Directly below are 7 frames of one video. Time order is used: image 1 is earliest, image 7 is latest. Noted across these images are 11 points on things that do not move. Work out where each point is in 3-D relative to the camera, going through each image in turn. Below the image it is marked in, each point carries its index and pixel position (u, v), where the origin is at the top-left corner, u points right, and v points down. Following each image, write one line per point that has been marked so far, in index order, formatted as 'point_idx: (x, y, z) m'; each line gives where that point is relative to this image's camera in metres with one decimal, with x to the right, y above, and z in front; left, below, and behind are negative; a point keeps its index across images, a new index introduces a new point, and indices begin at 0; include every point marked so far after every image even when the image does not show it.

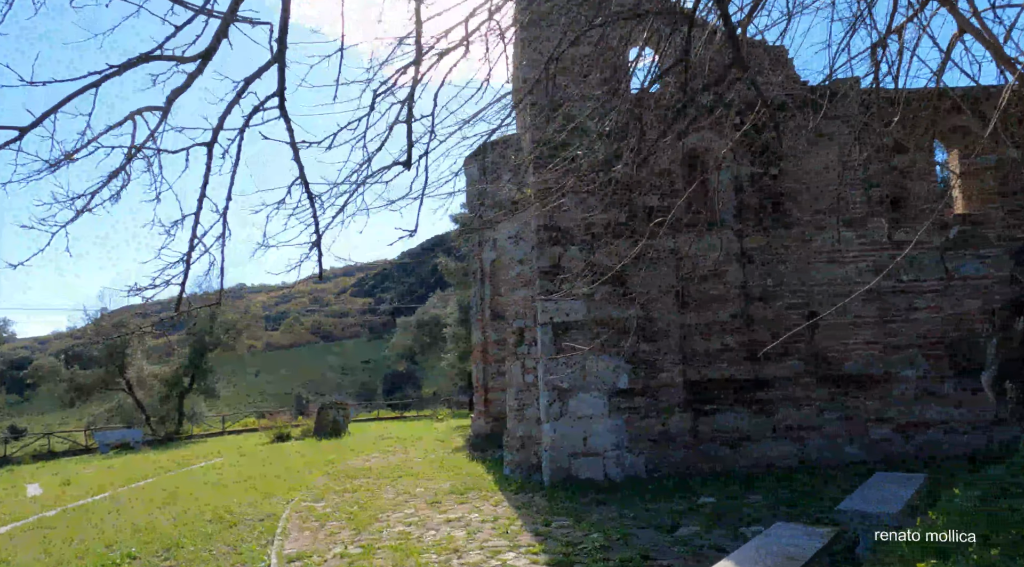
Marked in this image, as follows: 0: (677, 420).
0: (+1.8, -1.5, +7.7) m
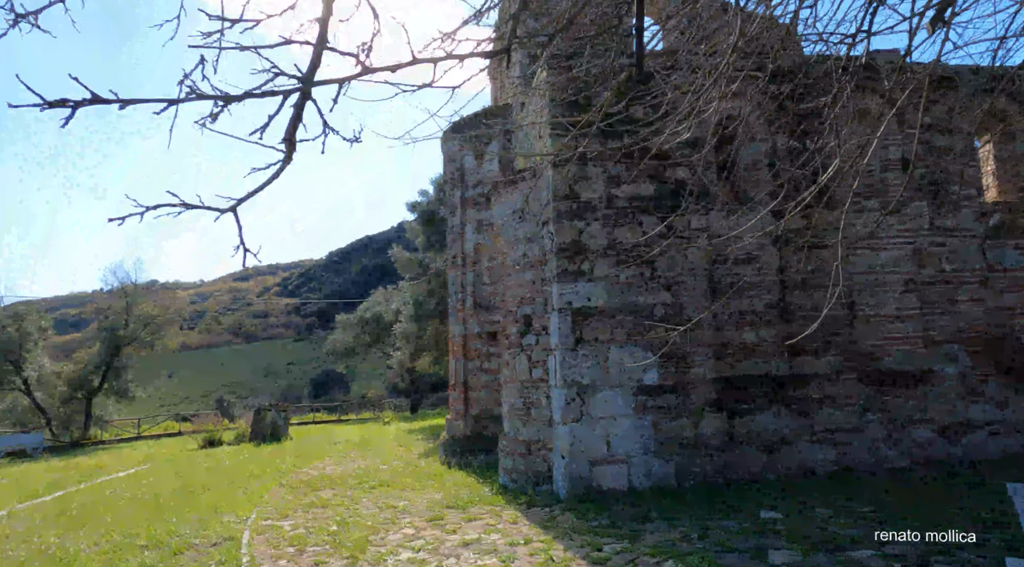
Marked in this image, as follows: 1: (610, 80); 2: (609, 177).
0: (+1.9, -1.4, +6.8) m
1: (+1.0, +2.2, +7.2) m
2: (+1.0, +1.1, +7.0) m
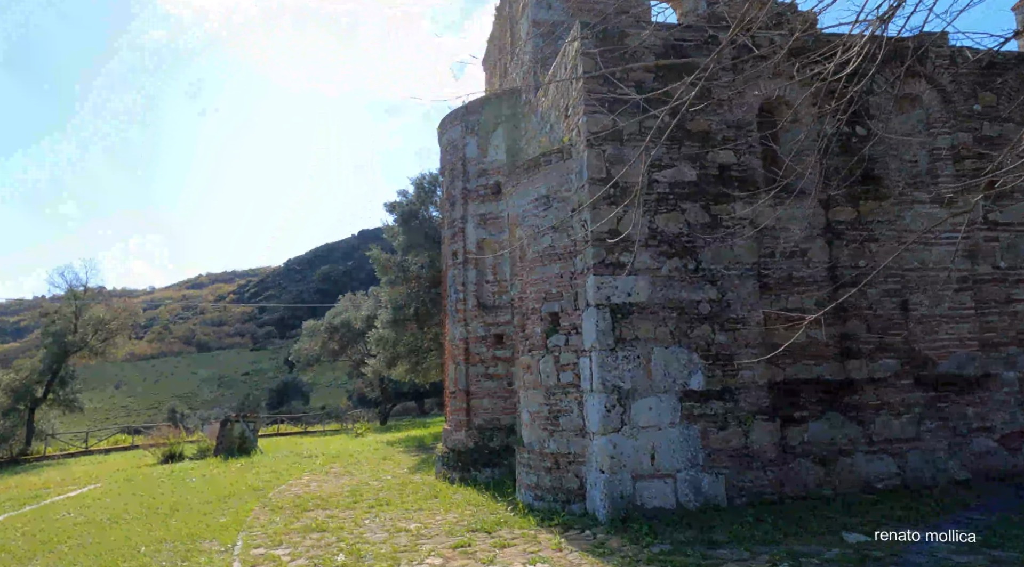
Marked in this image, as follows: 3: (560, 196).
0: (+2.2, -1.3, +6.1) m
1: (+1.3, +2.2, +6.5) m
2: (+1.3, +1.2, +6.3) m
3: (+0.5, +0.9, +6.8) m
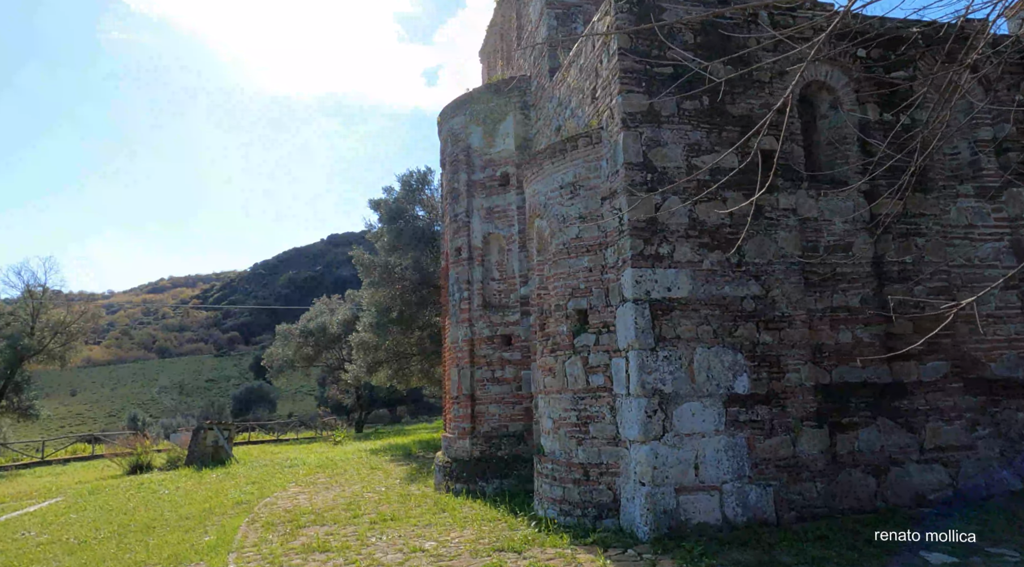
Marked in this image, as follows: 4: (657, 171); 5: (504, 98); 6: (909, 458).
0: (+2.4, -1.3, +5.6) m
1: (+1.5, +2.3, +6.1) m
2: (+1.5, +1.2, +5.9) m
3: (+0.7, +0.9, +6.3) m
4: (+1.2, +0.9, +5.8) m
5: (-0.1, +2.4, +8.9) m
6: (+3.4, -1.5, +5.8) m
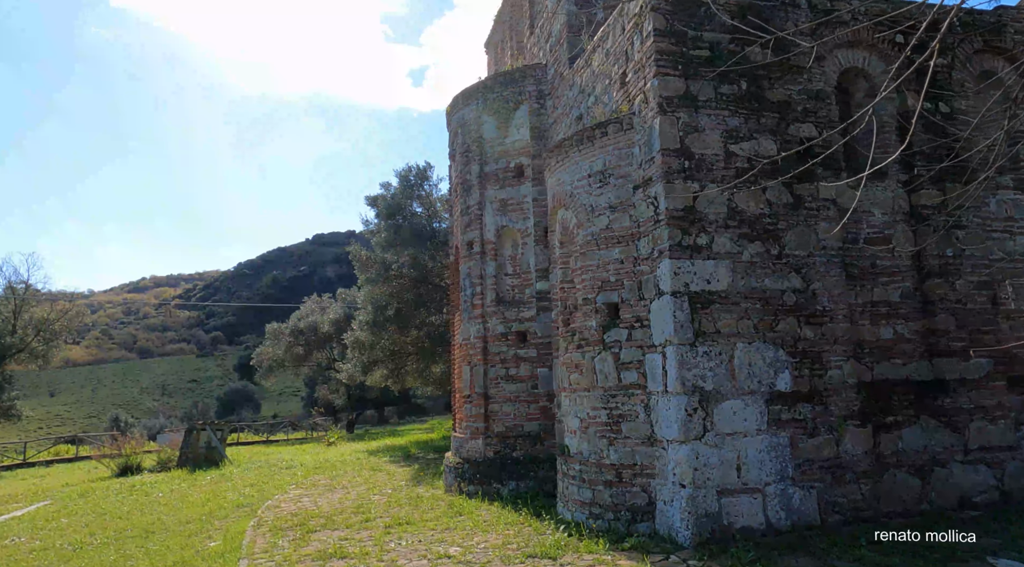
0: (+2.7, -1.2, +5.4) m
1: (+1.8, +2.3, +5.8) m
2: (+1.7, +1.3, +5.6) m
3: (+0.9, +1.0, +6.0) m
4: (+1.5, +1.0, +5.5) m
5: (+0.1, +2.5, +8.6) m
6: (+3.6, -1.4, +5.6) m
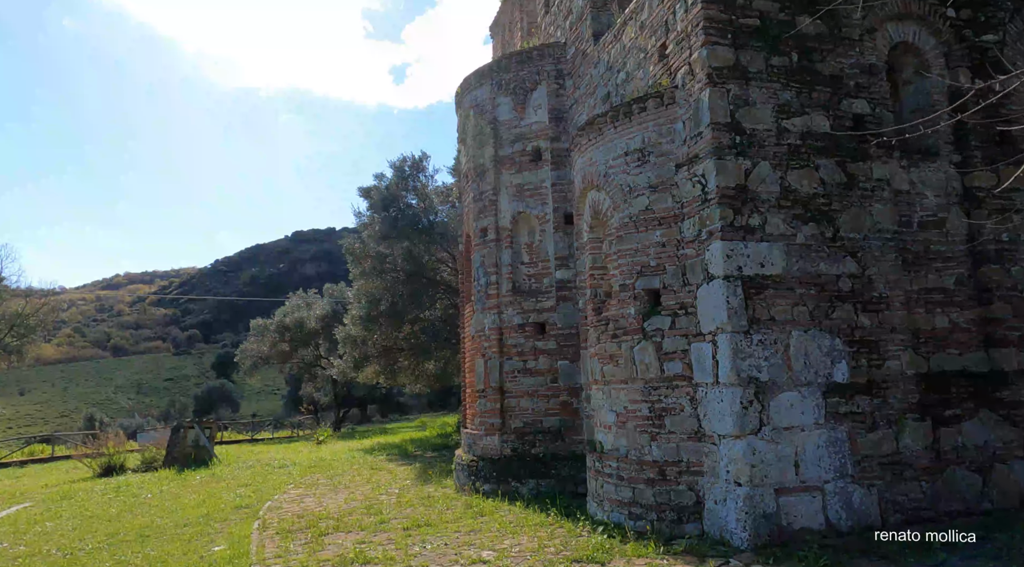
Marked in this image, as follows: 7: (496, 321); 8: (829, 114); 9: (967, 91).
0: (+3.0, -1.1, +5.1) m
1: (+2.1, +2.4, +5.5) m
2: (+2.0, +1.4, +5.3) m
3: (+1.2, +1.1, +5.6) m
4: (+1.8, +1.1, +5.2) m
5: (+0.3, +2.6, +8.2) m
6: (+3.9, -1.3, +5.3) m
7: (-0.2, -0.4, +7.9) m
8: (+2.5, +1.3, +5.4) m
9: (+3.9, +1.6, +5.8) m
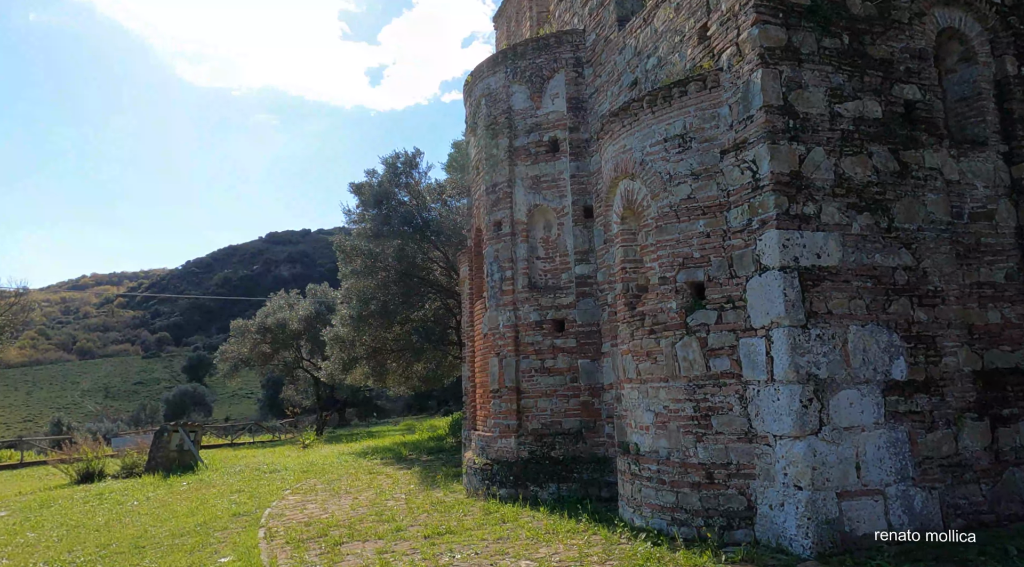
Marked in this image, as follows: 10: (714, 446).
0: (+3.2, -1.1, +4.8) m
1: (+2.3, +2.5, +5.2) m
2: (+2.3, +1.4, +5.0) m
3: (+1.5, +1.2, +5.3) m
4: (+2.0, +1.2, +4.9) m
5: (+0.5, +2.7, +7.9) m
6: (+4.1, -1.3, +5.1) m
7: (0.0, -0.4, +7.5) m
8: (+2.8, +1.4, +5.1) m
9: (+4.1, +1.7, +5.7) m
10: (+1.4, -1.2, +4.9) m
